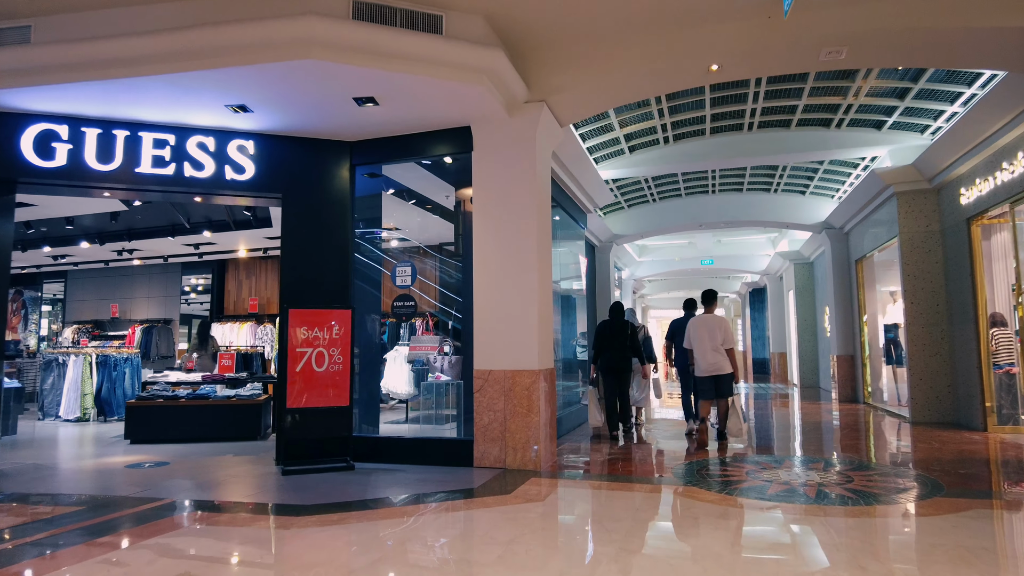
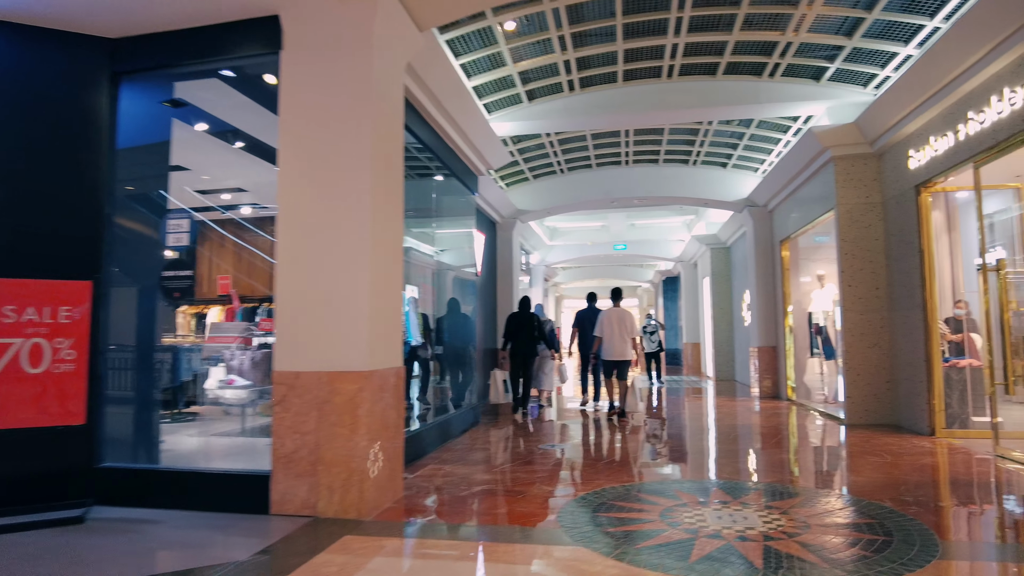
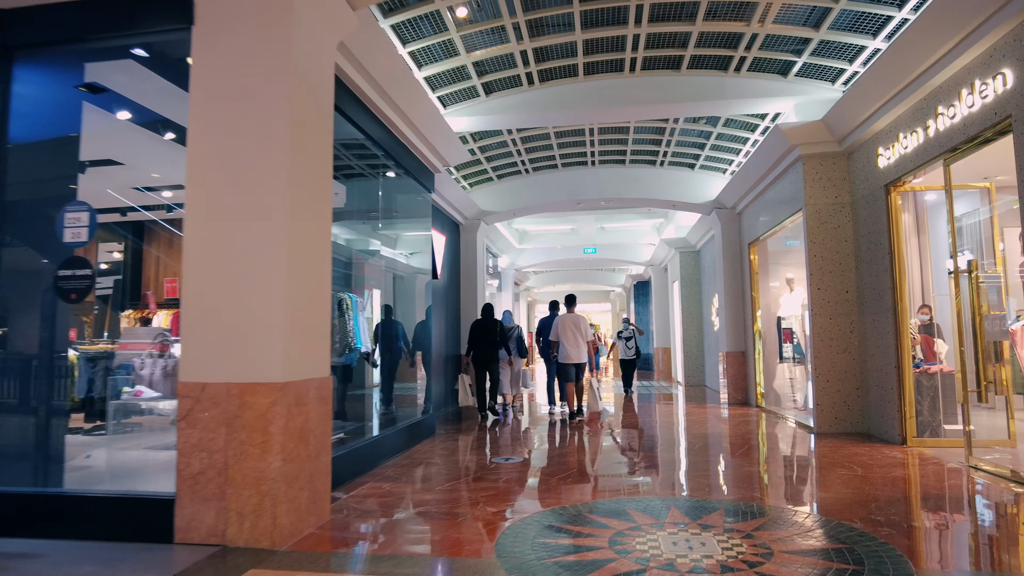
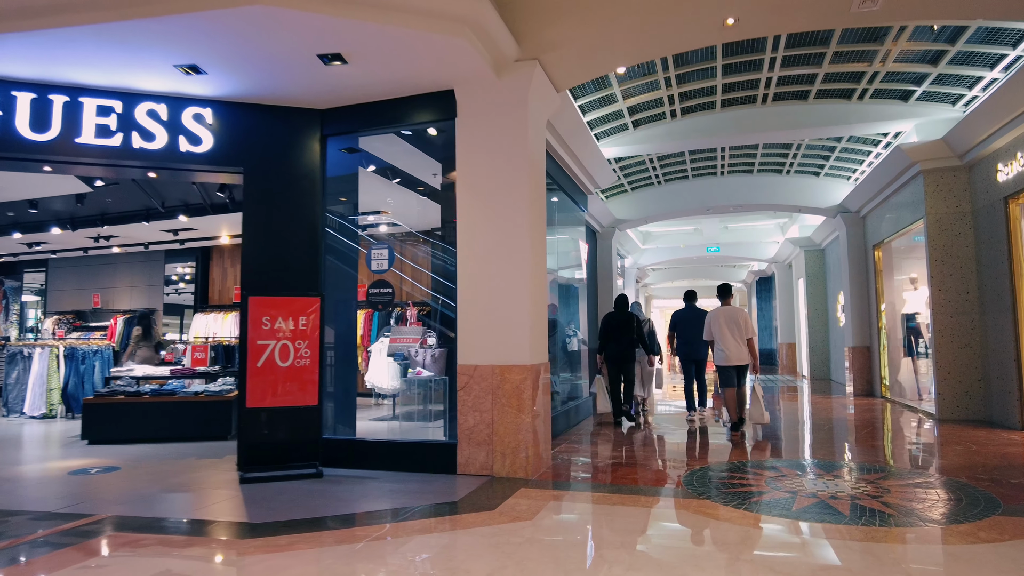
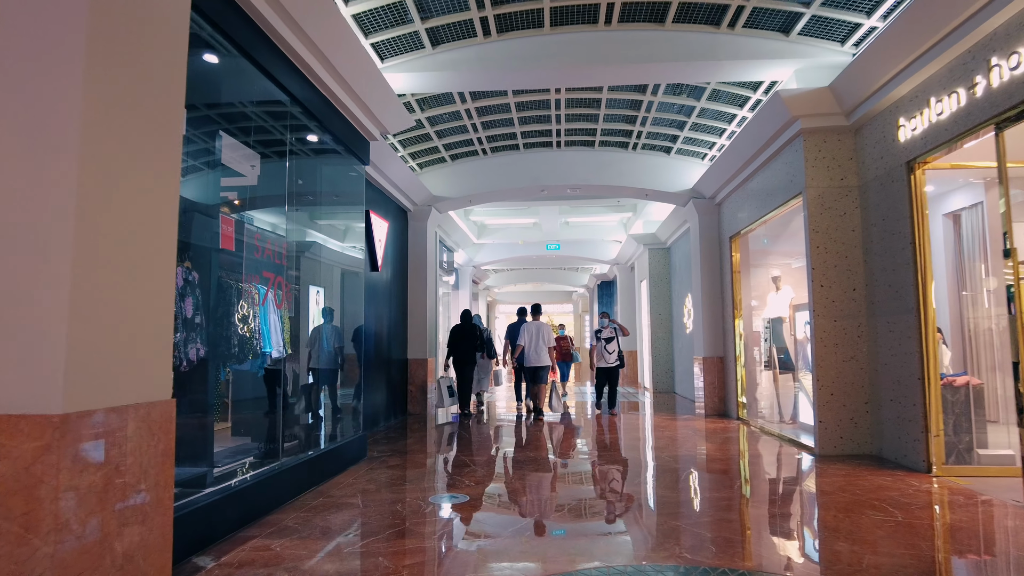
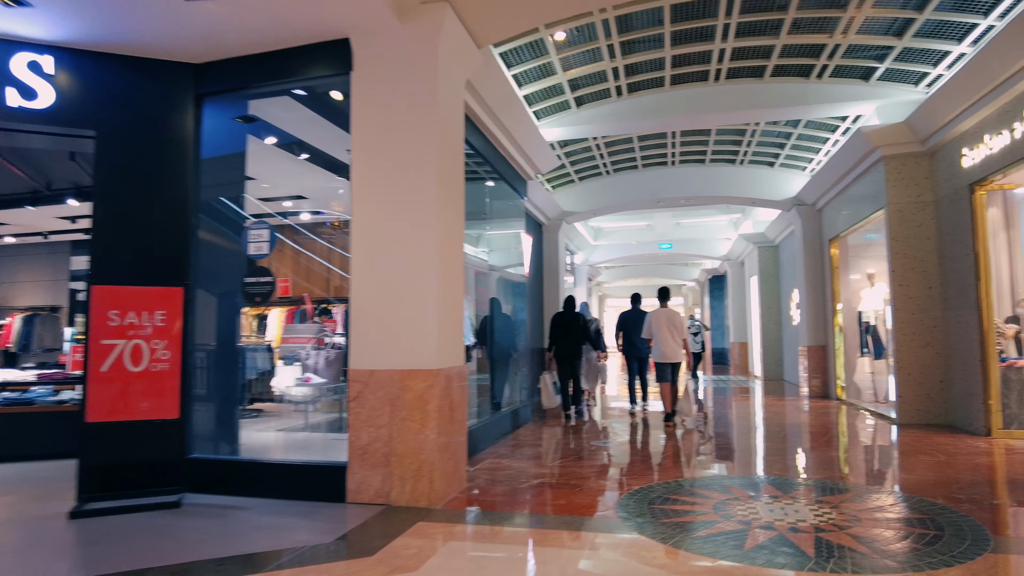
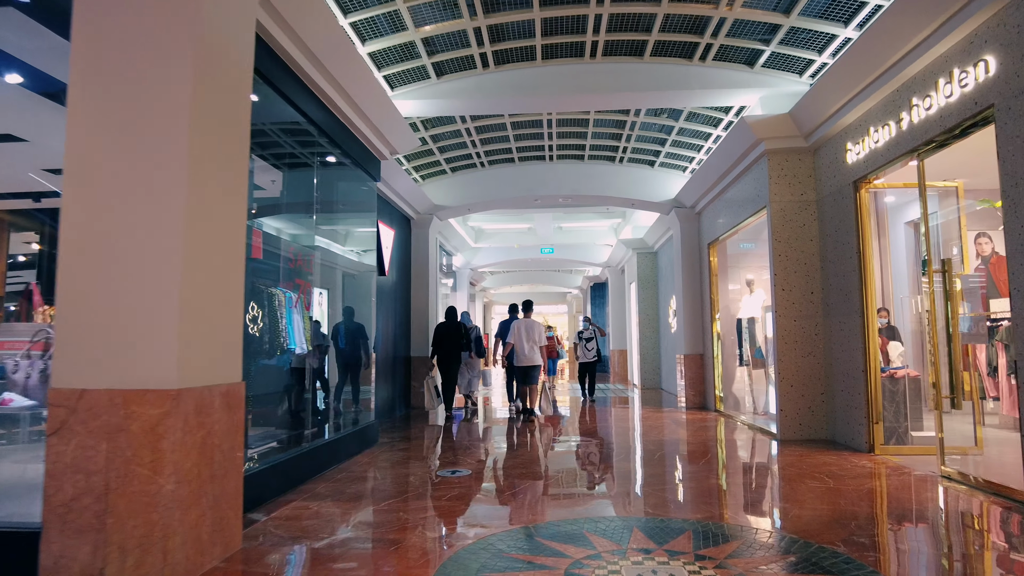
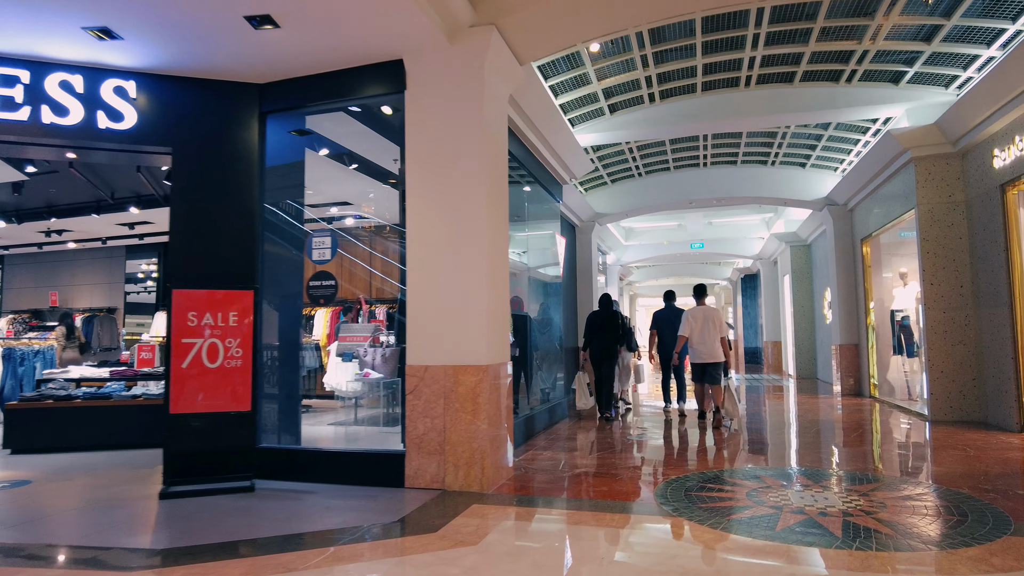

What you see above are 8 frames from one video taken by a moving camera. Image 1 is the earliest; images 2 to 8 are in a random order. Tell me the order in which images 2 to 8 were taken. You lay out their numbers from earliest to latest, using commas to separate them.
4, 8, 6, 2, 3, 7, 5
